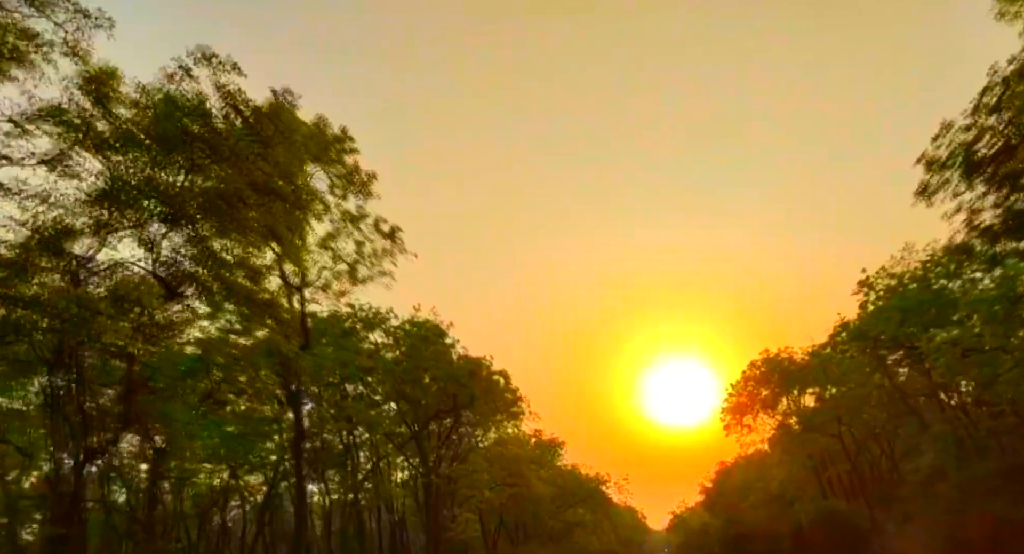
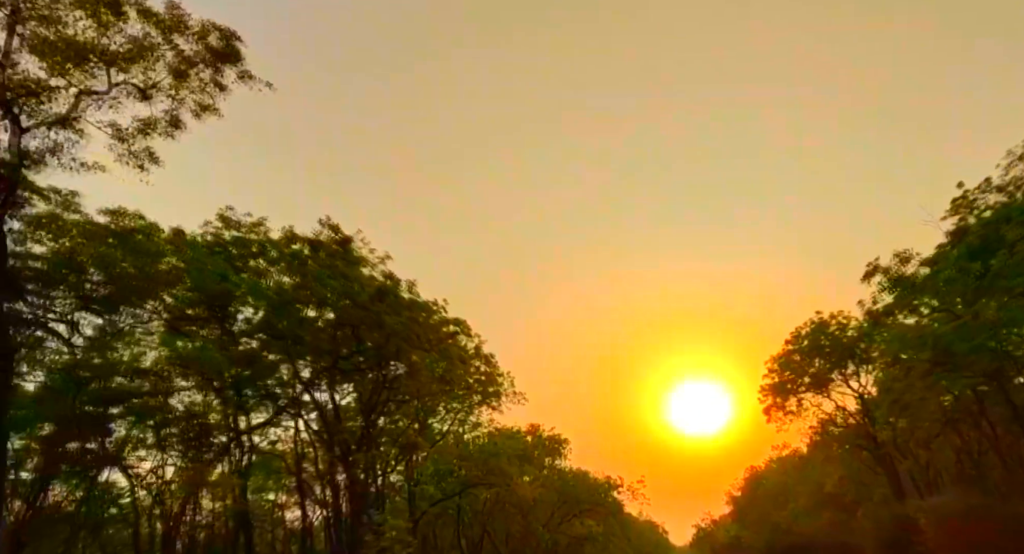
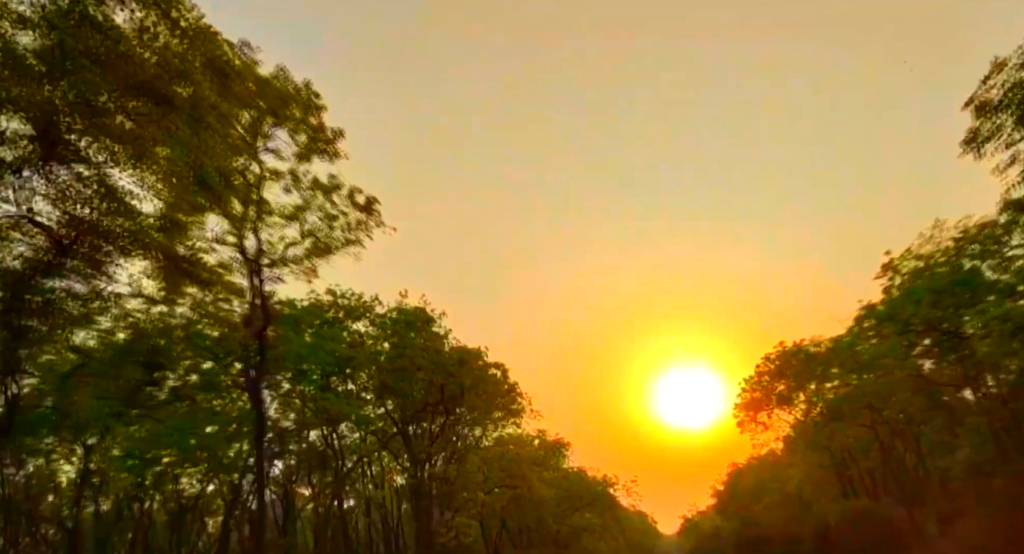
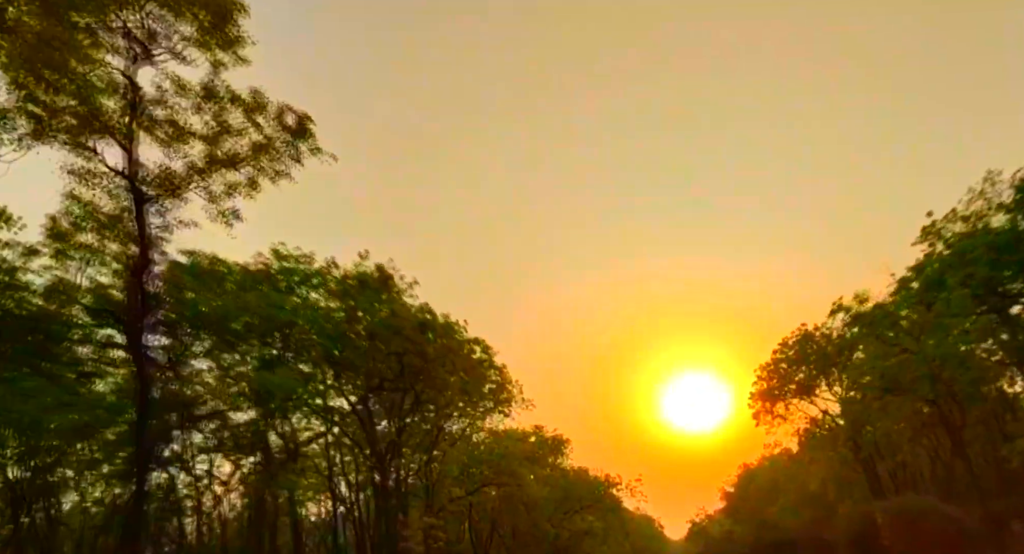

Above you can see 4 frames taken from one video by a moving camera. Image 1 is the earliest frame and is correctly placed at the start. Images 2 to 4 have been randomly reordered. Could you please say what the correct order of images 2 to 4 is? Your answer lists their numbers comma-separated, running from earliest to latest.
3, 4, 2
